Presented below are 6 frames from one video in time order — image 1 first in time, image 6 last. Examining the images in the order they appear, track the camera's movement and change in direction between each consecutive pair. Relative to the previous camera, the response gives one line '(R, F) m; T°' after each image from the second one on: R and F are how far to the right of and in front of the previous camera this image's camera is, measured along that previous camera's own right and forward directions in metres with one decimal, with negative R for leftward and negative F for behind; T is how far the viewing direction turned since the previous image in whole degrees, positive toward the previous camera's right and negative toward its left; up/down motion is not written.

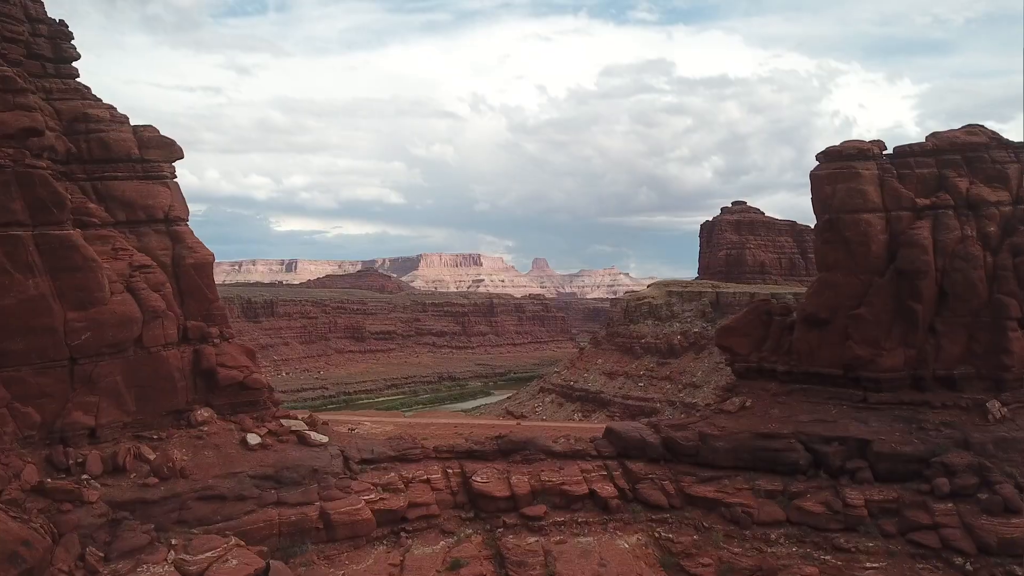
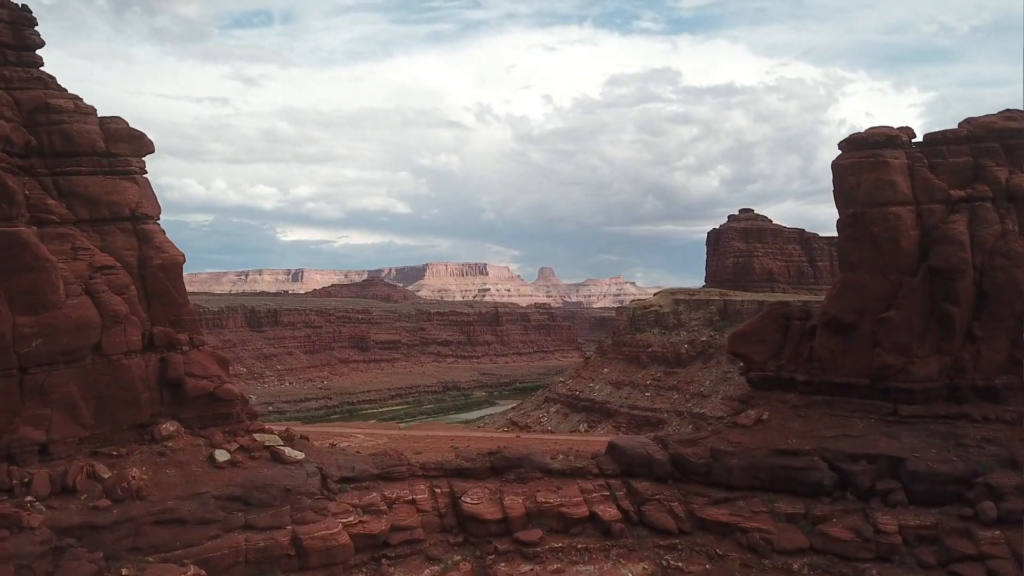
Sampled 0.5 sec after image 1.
(+0.2, +1.0) m; -1°
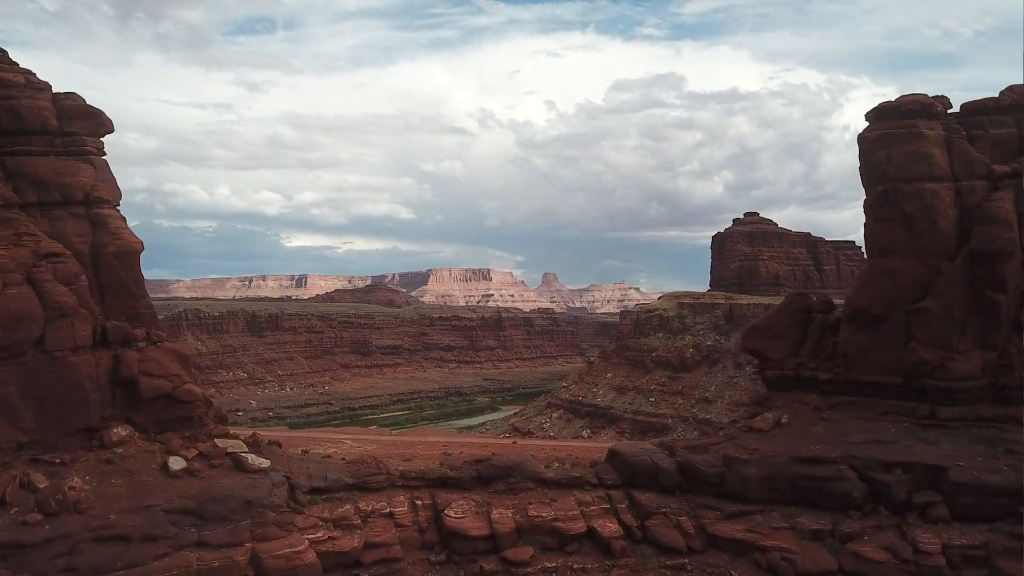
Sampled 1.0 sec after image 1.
(+0.2, +1.0) m; 0°
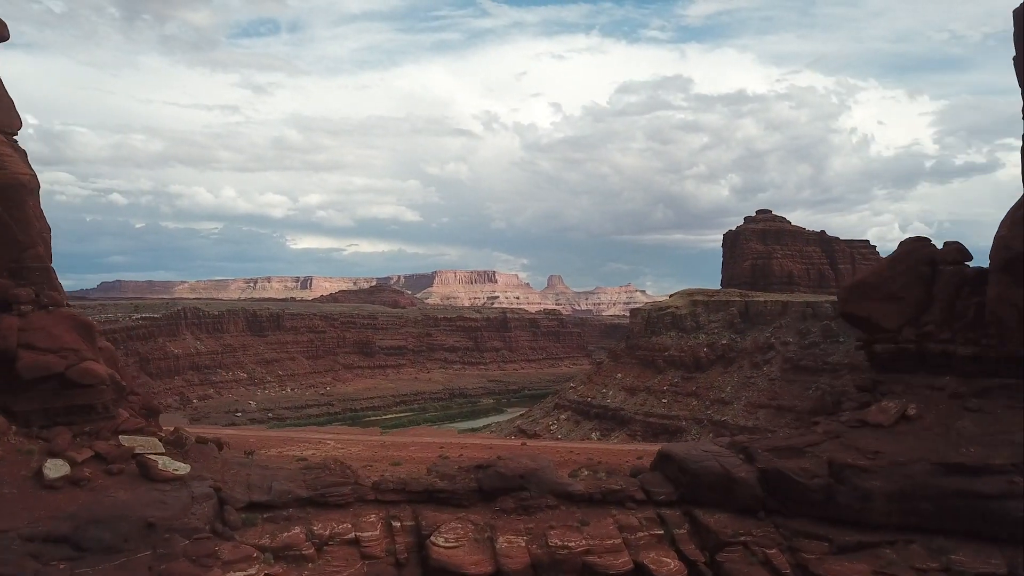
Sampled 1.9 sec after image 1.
(-0.1, +2.6) m; 0°
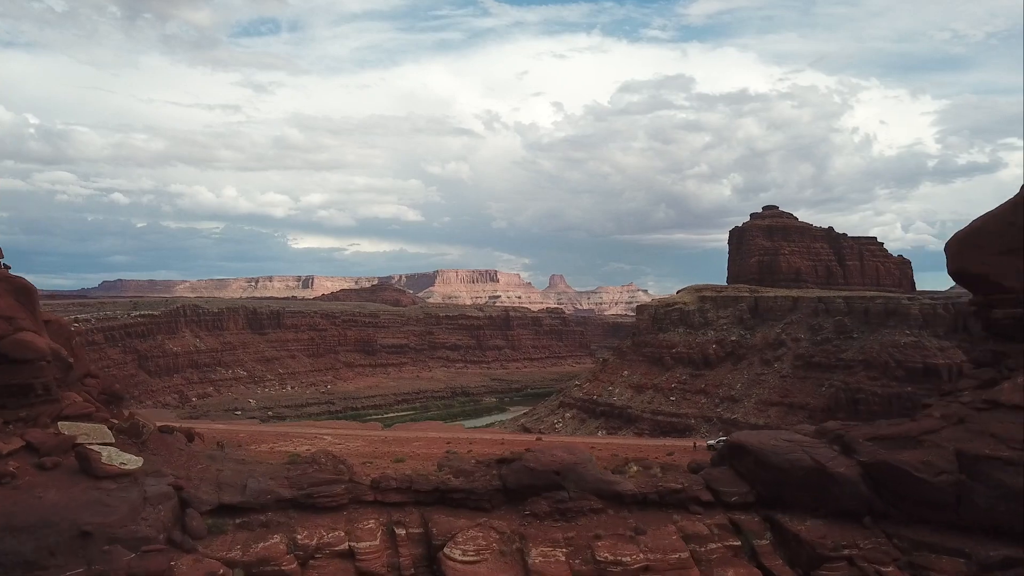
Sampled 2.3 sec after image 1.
(-0.2, +1.3) m; 0°
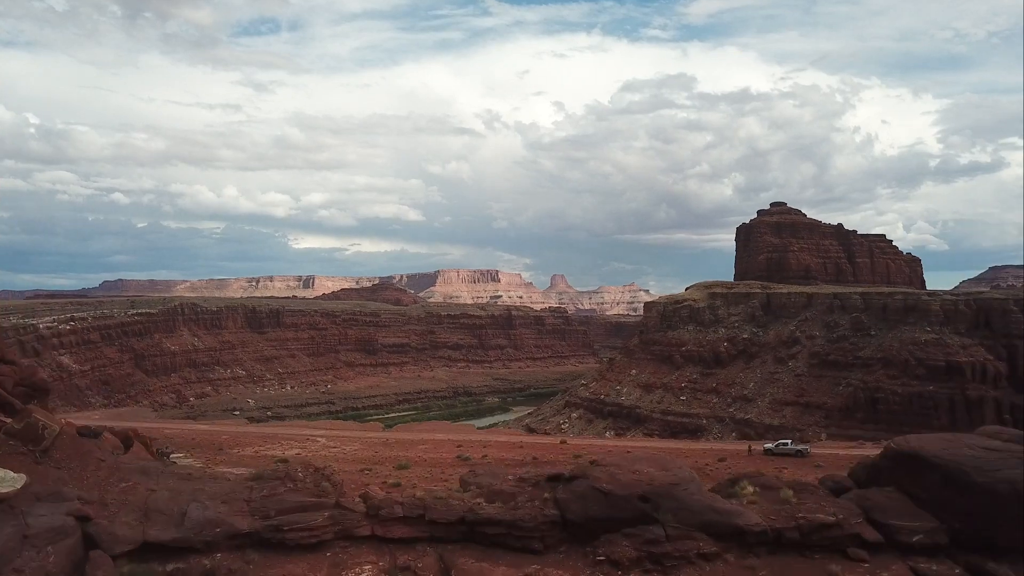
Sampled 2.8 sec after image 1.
(-0.3, +1.8) m; 0°
